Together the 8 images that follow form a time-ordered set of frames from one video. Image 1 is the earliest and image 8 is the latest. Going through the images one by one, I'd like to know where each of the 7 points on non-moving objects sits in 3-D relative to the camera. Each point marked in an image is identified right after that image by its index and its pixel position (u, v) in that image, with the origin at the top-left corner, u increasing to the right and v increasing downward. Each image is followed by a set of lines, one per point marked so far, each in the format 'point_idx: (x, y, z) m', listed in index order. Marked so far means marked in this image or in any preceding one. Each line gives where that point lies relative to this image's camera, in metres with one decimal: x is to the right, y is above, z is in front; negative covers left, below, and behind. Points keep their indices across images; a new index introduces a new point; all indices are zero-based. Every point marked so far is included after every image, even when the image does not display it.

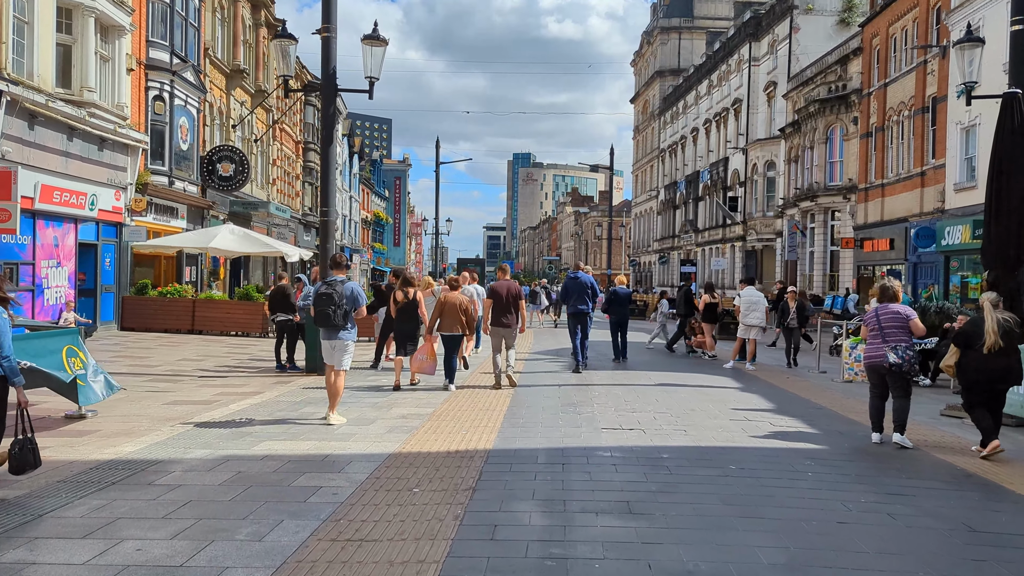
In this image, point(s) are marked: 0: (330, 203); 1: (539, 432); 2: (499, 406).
0: (-2.7, +1.2, +12.4) m
1: (+0.2, -1.3, +7.4) m
2: (-0.1, -1.3, +9.1) m
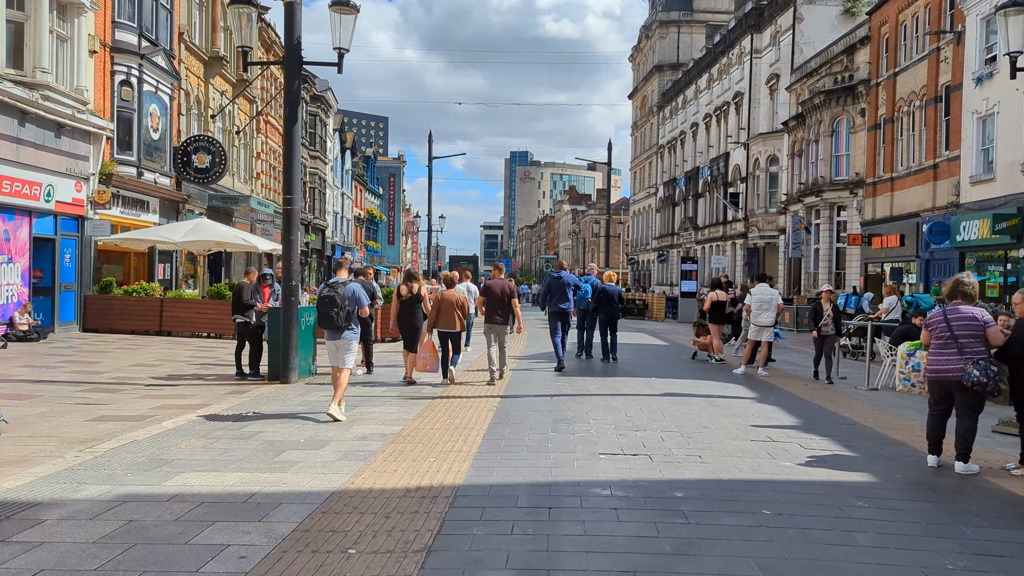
0: (-2.8, +1.3, +11.1) m
1: (+0.1, -1.2, +6.0) m
2: (-0.3, -1.2, +7.7) m
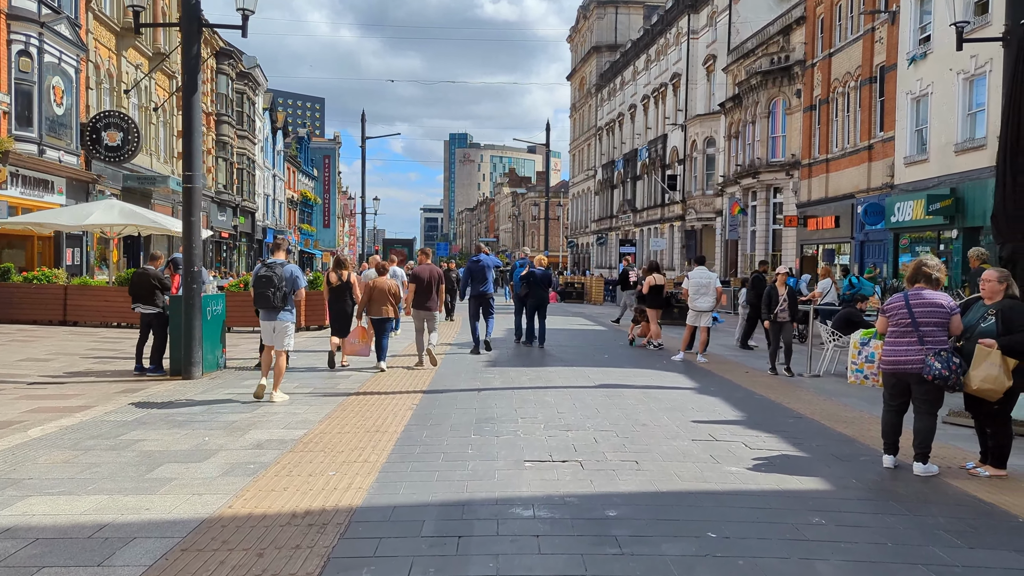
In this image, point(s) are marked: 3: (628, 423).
0: (-3.7, +1.4, +10.1) m
1: (-0.5, -1.1, +5.3) m
2: (-1.0, -1.1, +6.9) m
3: (+0.9, -1.1, +7.0) m
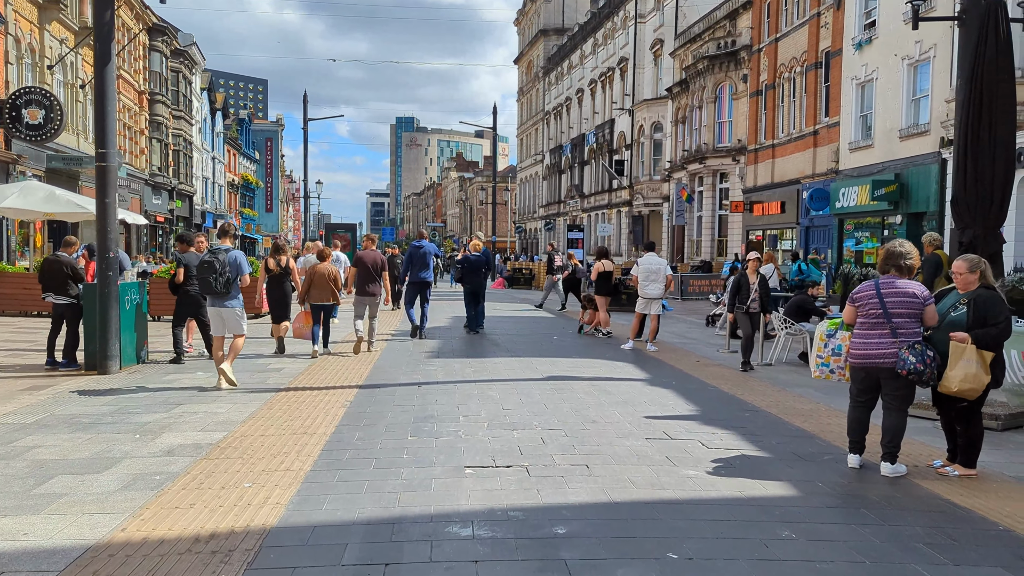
0: (-4.4, +1.6, +9.3) m
1: (-0.8, -1.1, +4.7) m
2: (-1.4, -1.0, +6.3) m
3: (+0.5, -1.0, +6.6) m
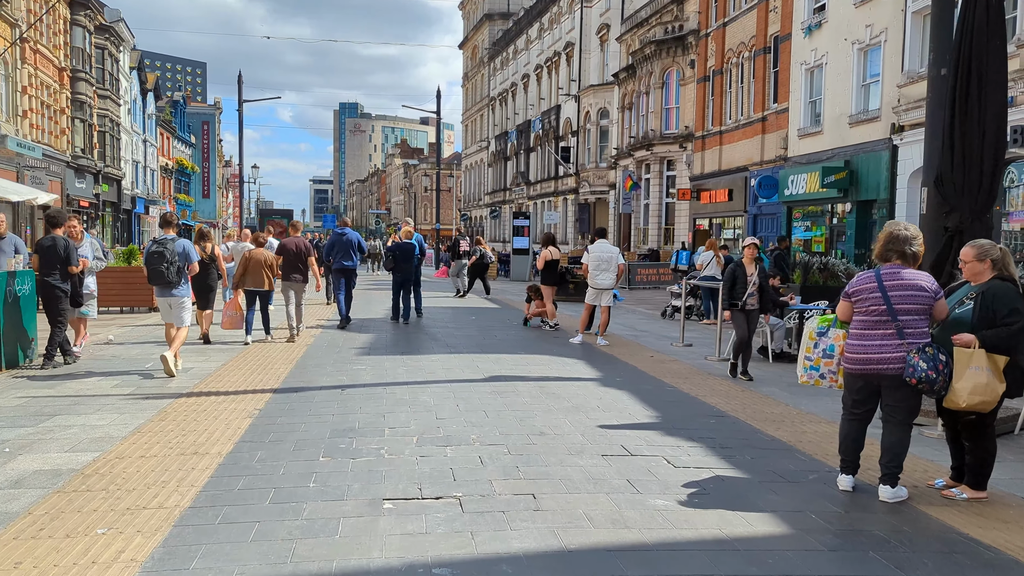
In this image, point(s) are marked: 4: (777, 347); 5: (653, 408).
0: (-5.0, +1.7, +8.0) m
1: (-1.1, -1.0, +3.7) m
2: (-1.8, -1.0, +5.3) m
3: (+0.1, -1.0, +5.7) m
4: (+3.3, -0.7, +10.4) m
5: (+1.1, -0.9, +6.7) m
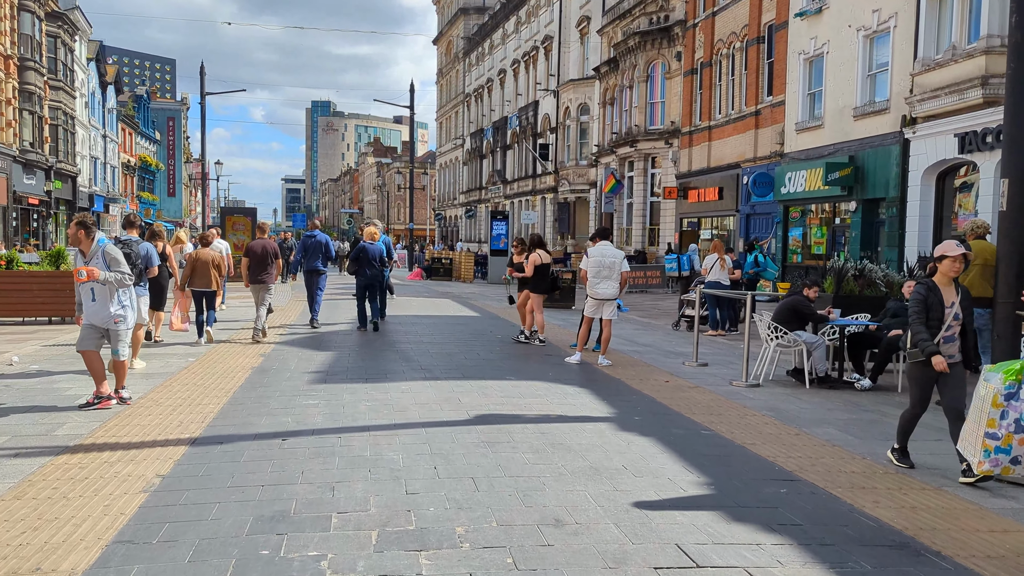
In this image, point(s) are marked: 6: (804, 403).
0: (-5.0, +1.5, +6.1) m
1: (-1.1, -1.2, +2.0) m
2: (-1.8, -1.1, +3.5) m
3: (+0.1, -1.1, +3.9) m
4: (+3.1, -0.8, +8.7) m
5: (+1.1, -1.1, +5.0) m
6: (+2.7, -1.1, +8.0) m
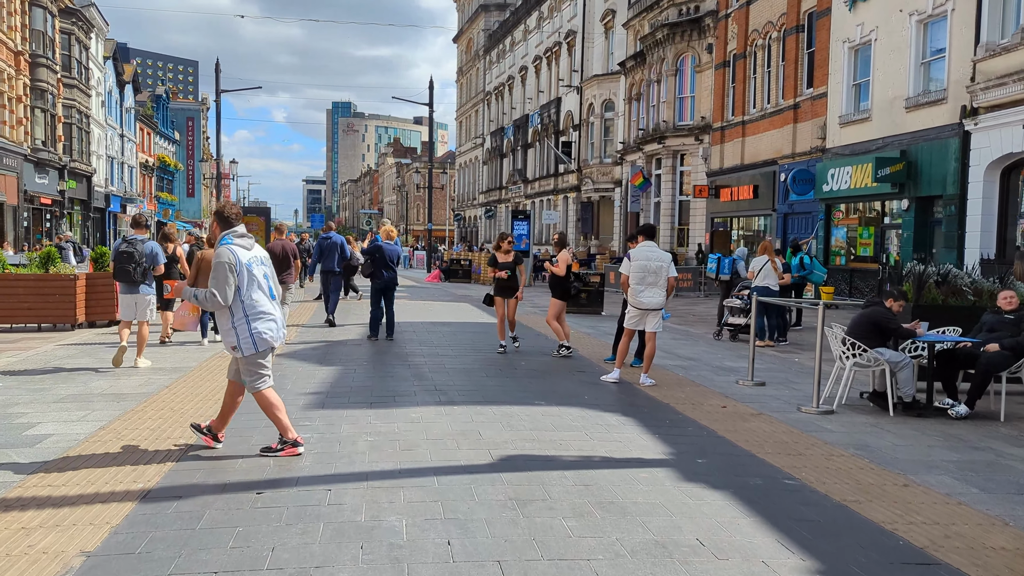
0: (-4.8, +1.5, +5.0) m
1: (-0.9, -1.2, +0.7) m
2: (-1.7, -1.2, +2.3) m
3: (+0.2, -1.1, +2.7) m
4: (+3.4, -0.9, +7.4) m
5: (+1.3, -1.1, +3.7) m
6: (+3.0, -1.2, +6.7) m
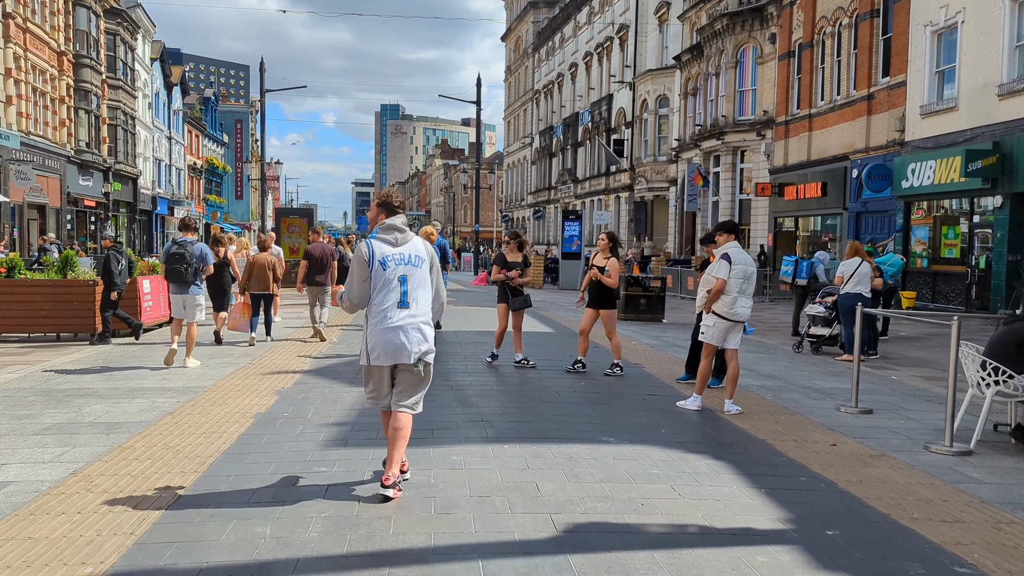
0: (-4.5, +1.4, +4.0) m
1: (-0.9, -1.3, -0.5) m
2: (-1.5, -1.2, +1.1) m
3: (+0.4, -1.2, +1.4) m
4: (+3.8, -1.0, +5.9) m
5: (+1.5, -1.2, +2.4) m
6: (+3.4, -1.2, +5.2) m
